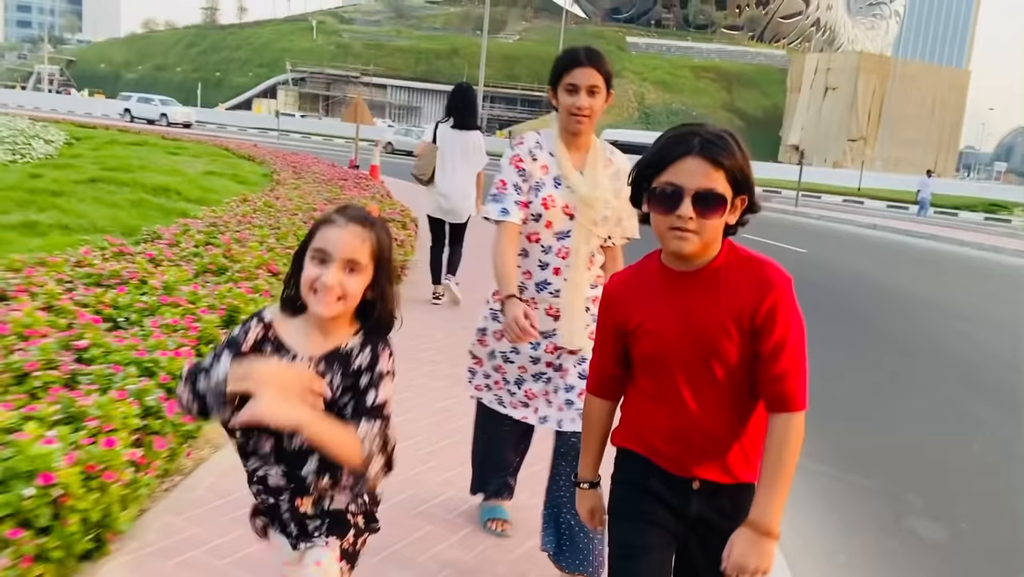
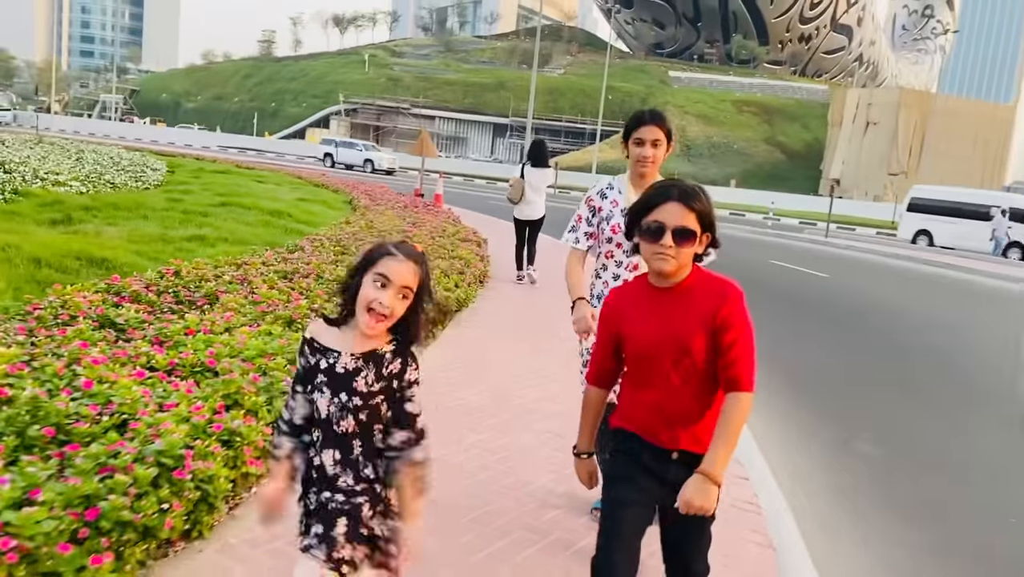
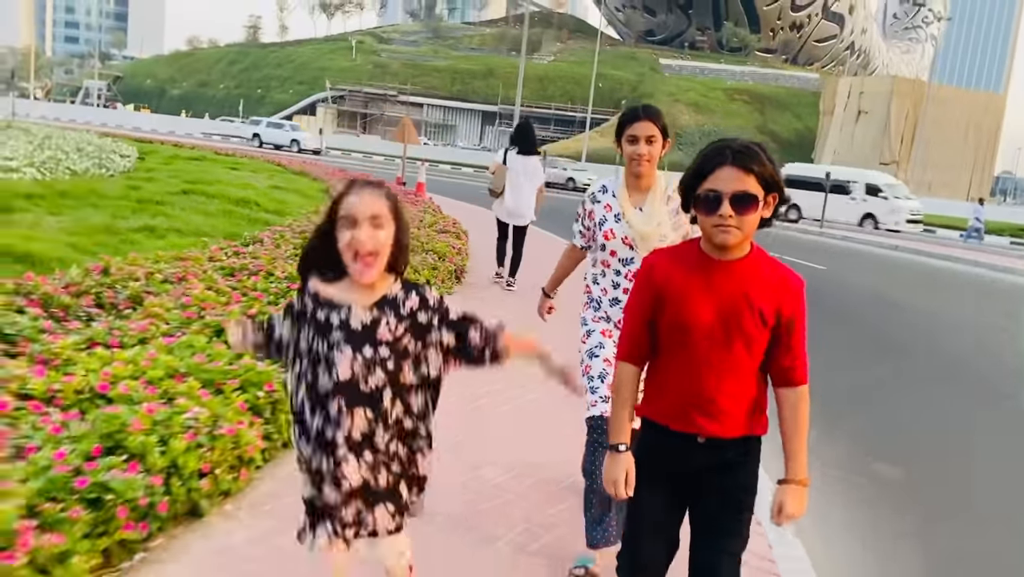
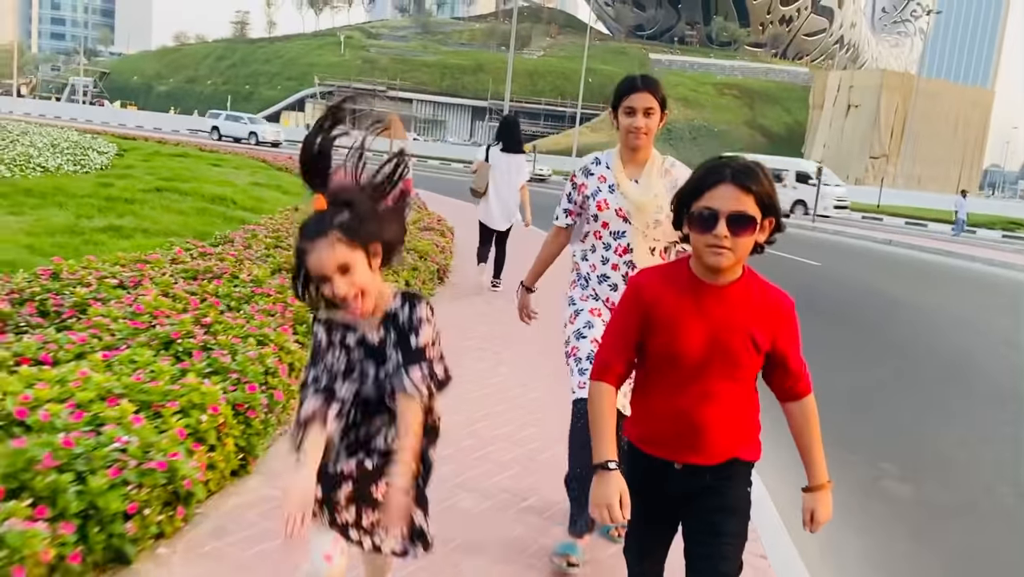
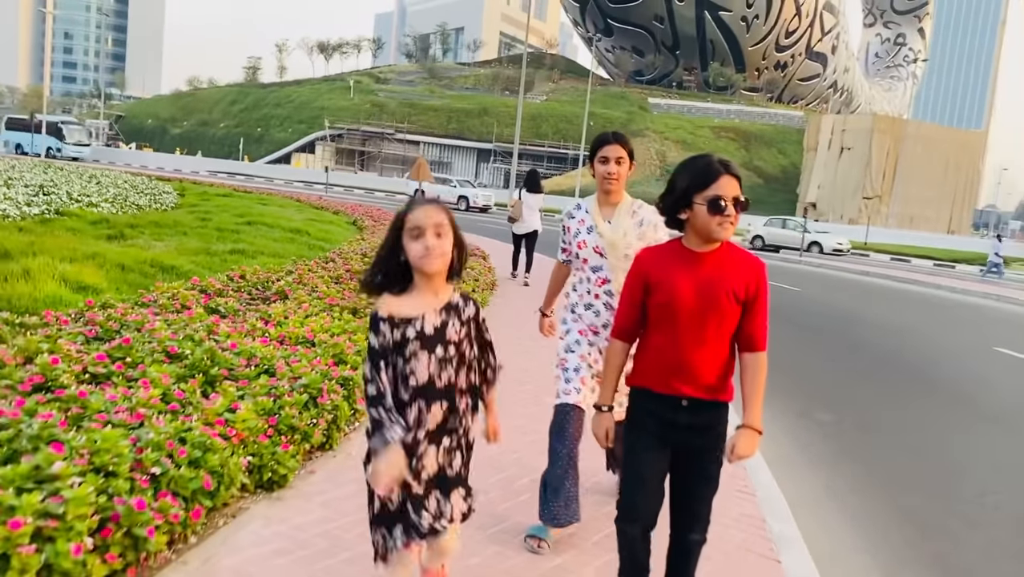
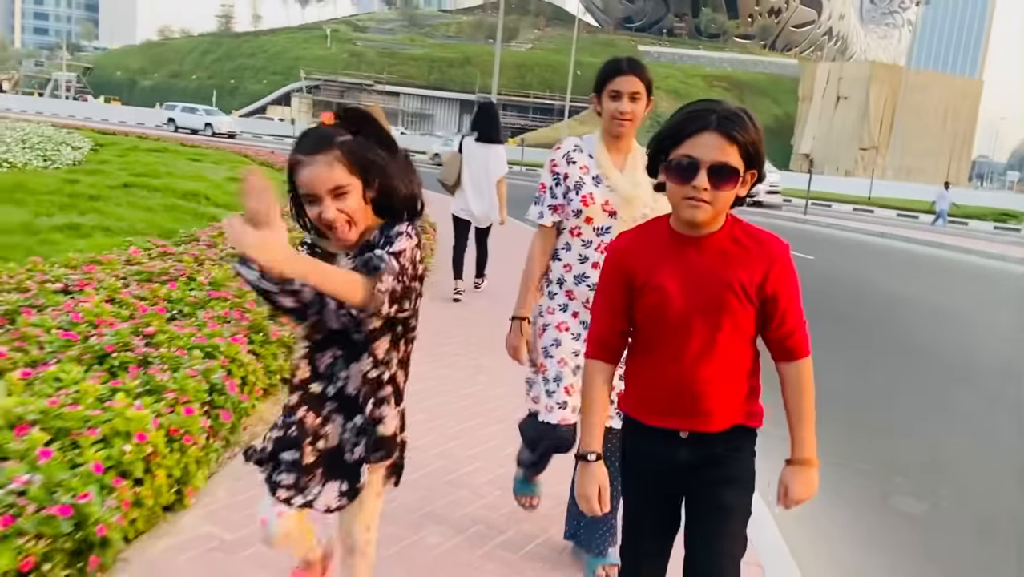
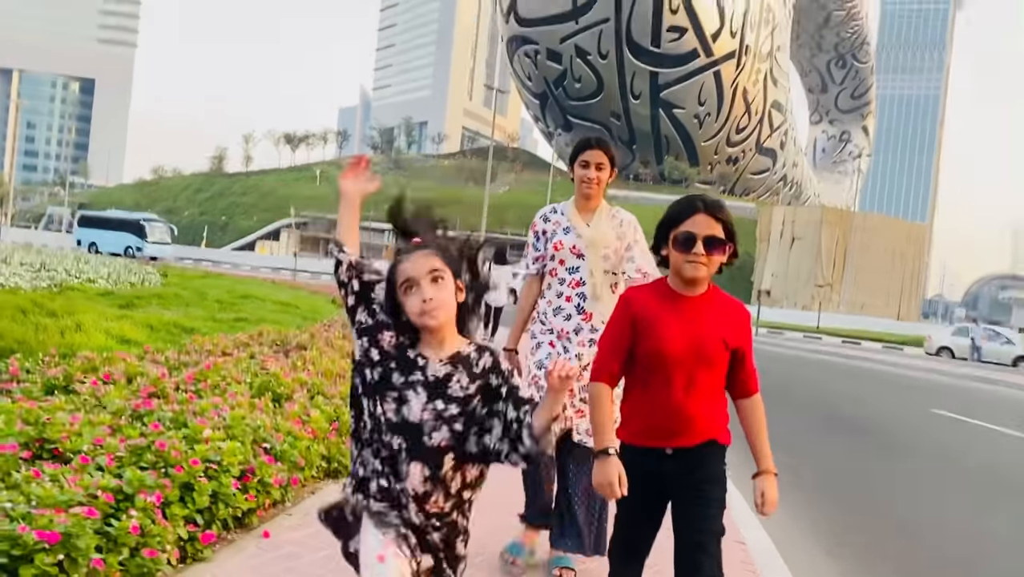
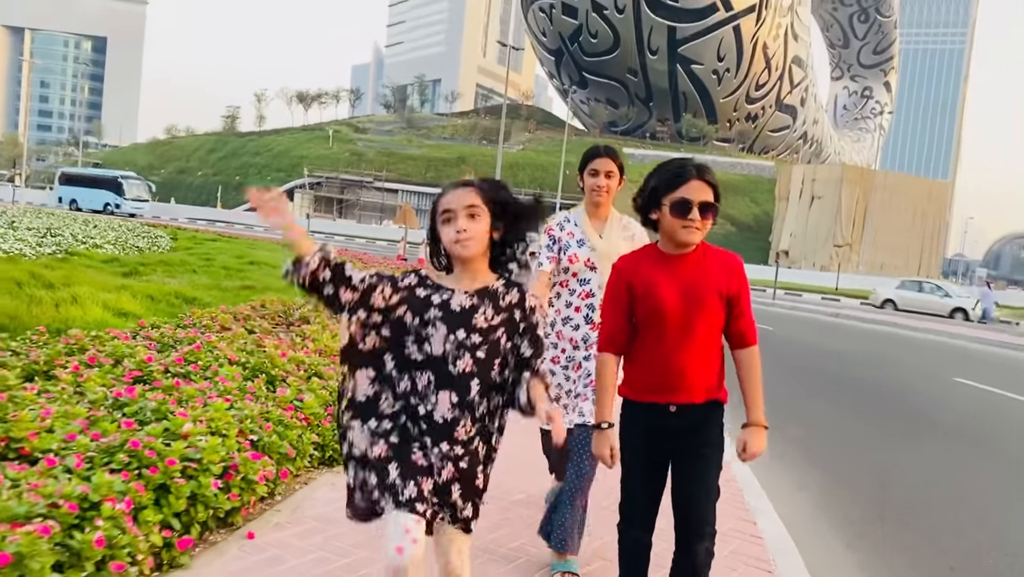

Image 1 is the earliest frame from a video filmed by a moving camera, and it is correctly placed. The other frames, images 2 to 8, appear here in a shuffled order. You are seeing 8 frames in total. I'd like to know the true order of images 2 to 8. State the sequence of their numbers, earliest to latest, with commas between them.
6, 4, 3, 2, 5, 8, 7
